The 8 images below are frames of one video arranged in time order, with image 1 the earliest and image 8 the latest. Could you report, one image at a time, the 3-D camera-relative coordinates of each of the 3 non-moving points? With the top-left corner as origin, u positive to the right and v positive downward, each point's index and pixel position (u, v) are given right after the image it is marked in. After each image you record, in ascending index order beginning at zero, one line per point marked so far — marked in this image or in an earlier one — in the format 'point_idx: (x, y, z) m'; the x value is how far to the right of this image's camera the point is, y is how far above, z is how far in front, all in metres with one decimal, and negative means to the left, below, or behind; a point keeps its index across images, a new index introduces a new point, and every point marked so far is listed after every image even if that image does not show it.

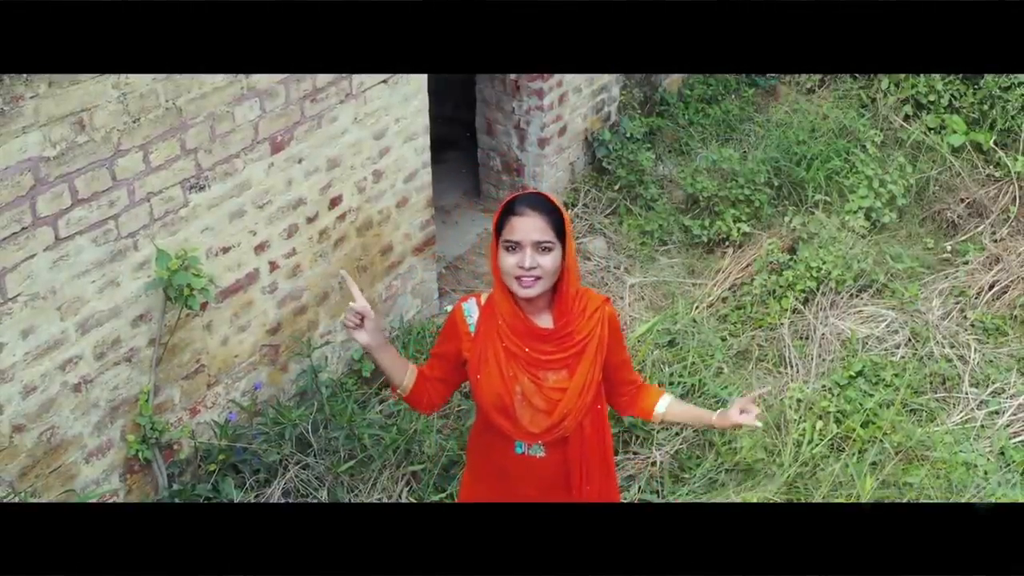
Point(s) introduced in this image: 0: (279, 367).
0: (-0.8, -0.3, +3.1) m
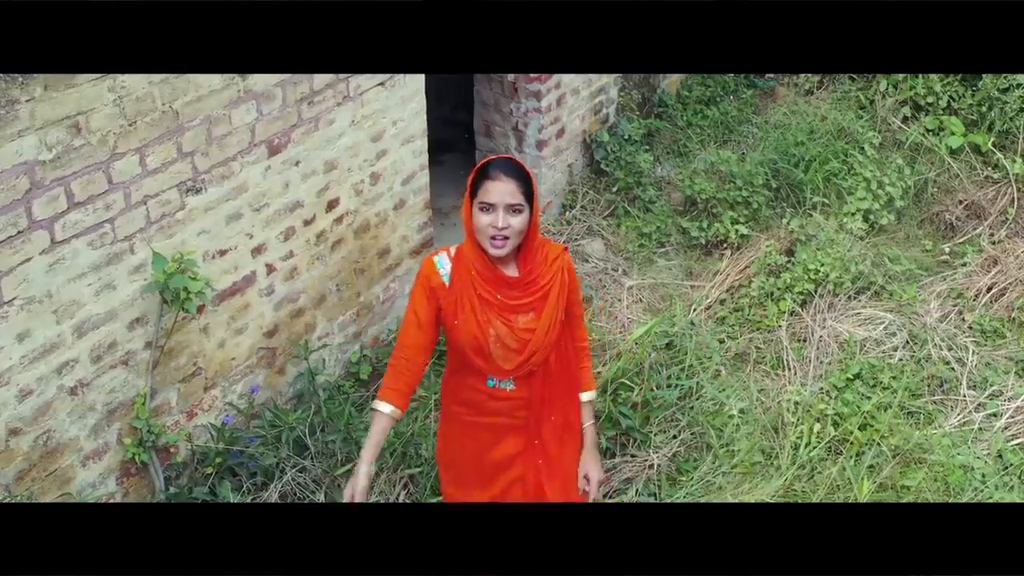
0: (-0.8, -0.3, +3.1) m
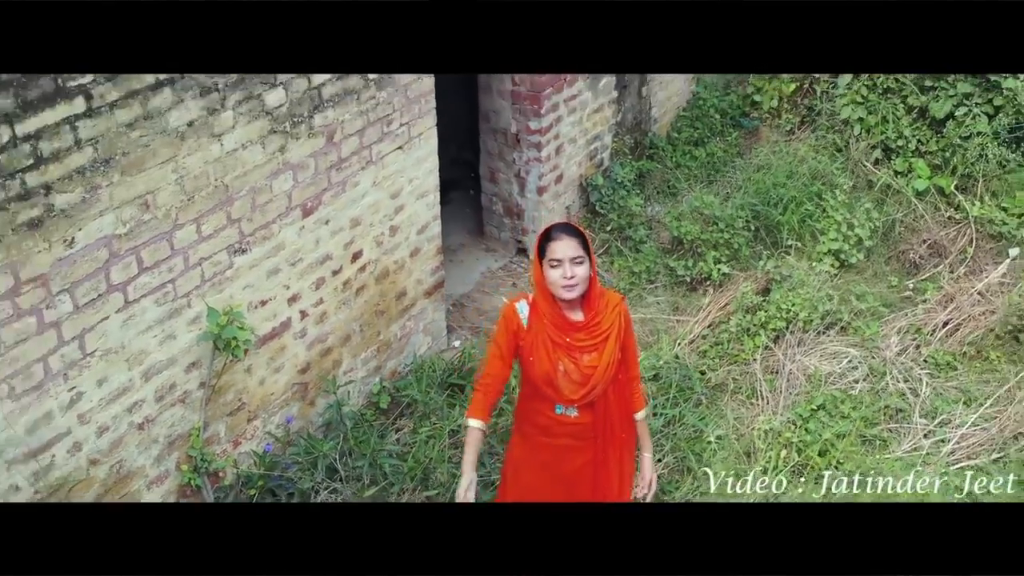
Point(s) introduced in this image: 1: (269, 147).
0: (-0.7, -0.4, +3.5) m
1: (-0.8, +0.5, +3.1) m
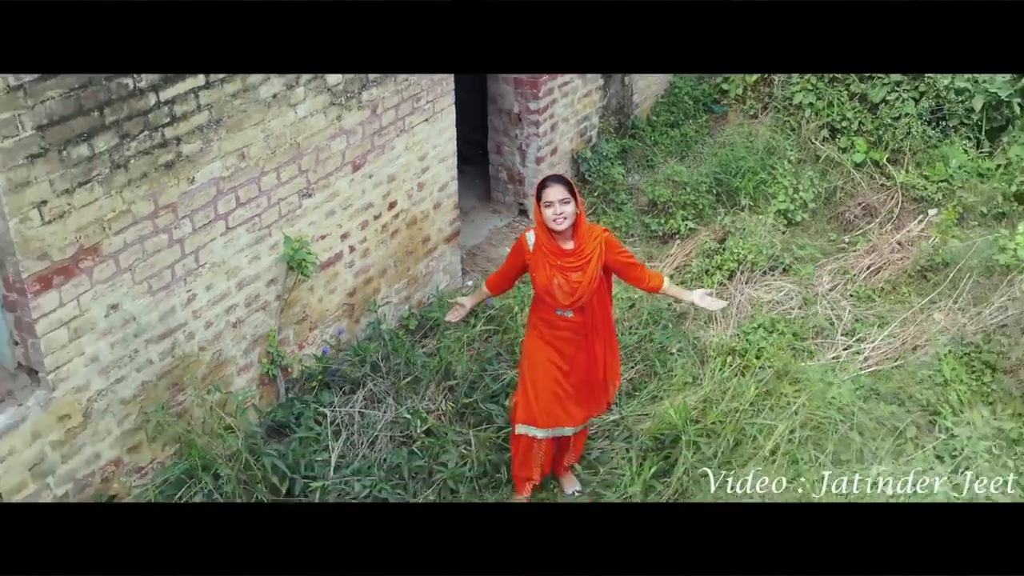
0: (-0.7, -0.1, +4.4) m
1: (-0.8, +0.7, +4.0) m
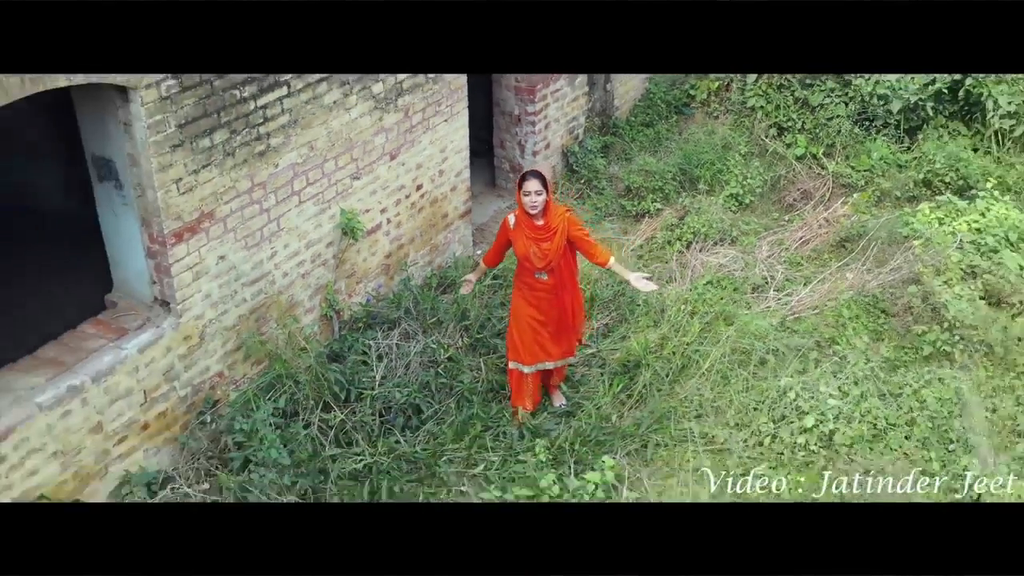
0: (-0.7, +0.1, +5.6) m
1: (-0.8, +0.9, +5.2) m
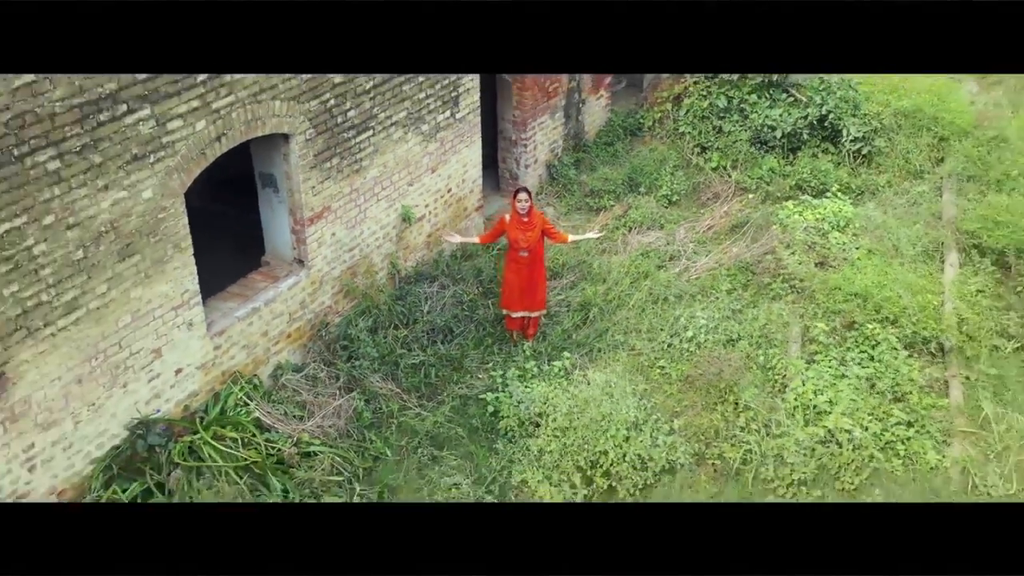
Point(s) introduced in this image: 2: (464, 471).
0: (-0.7, +0.3, +8.5) m
1: (-0.8, +1.2, +8.1) m
2: (-0.3, -1.2, +6.4) m
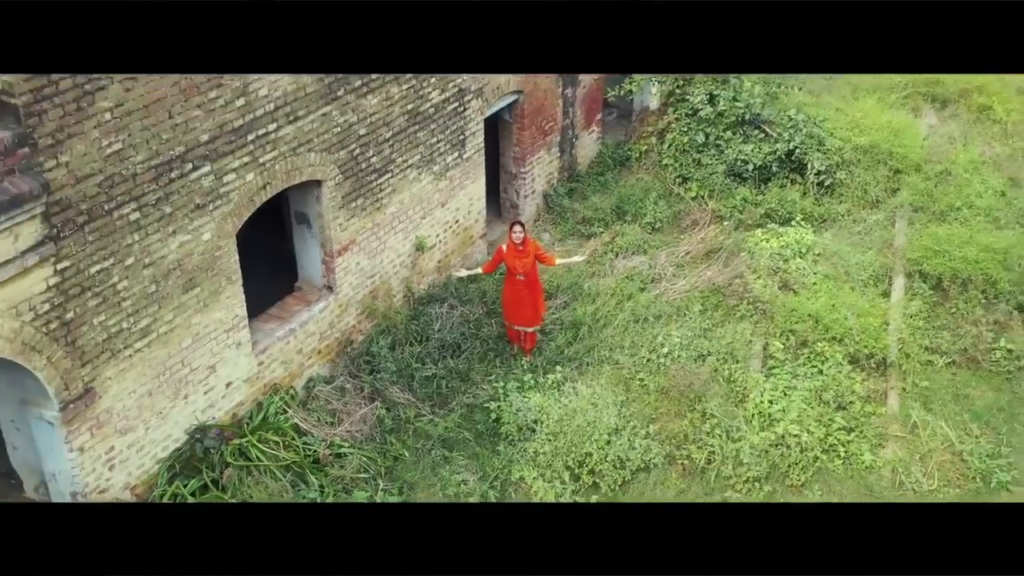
0: (-0.7, +0.1, +9.7) m
1: (-0.8, +1.0, +9.3) m
2: (-0.3, -1.4, +7.5) m
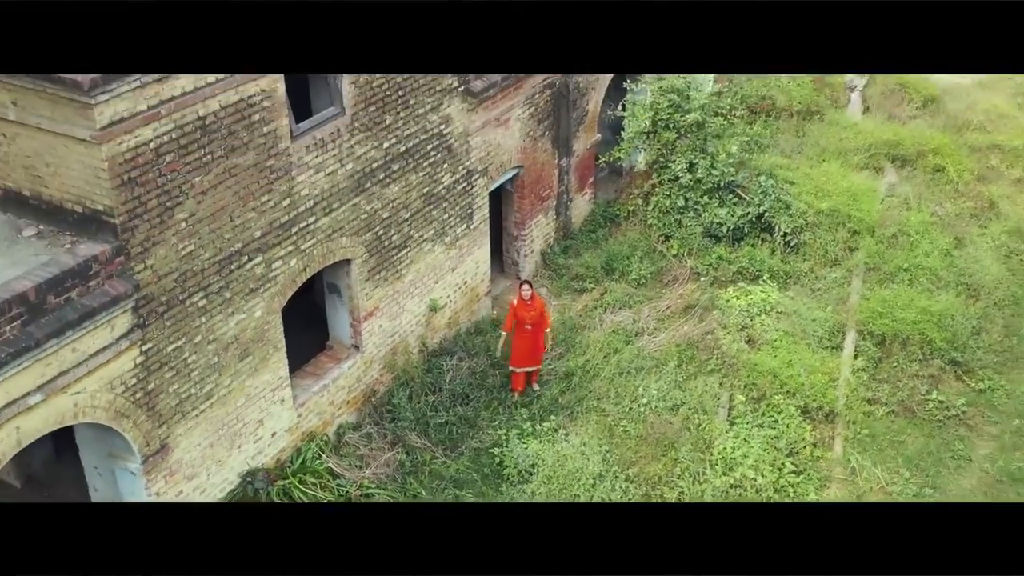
0: (-0.7, -0.5, +11.1) m
1: (-0.8, +0.4, +10.7) m
2: (-0.3, -2.1, +8.9) m
